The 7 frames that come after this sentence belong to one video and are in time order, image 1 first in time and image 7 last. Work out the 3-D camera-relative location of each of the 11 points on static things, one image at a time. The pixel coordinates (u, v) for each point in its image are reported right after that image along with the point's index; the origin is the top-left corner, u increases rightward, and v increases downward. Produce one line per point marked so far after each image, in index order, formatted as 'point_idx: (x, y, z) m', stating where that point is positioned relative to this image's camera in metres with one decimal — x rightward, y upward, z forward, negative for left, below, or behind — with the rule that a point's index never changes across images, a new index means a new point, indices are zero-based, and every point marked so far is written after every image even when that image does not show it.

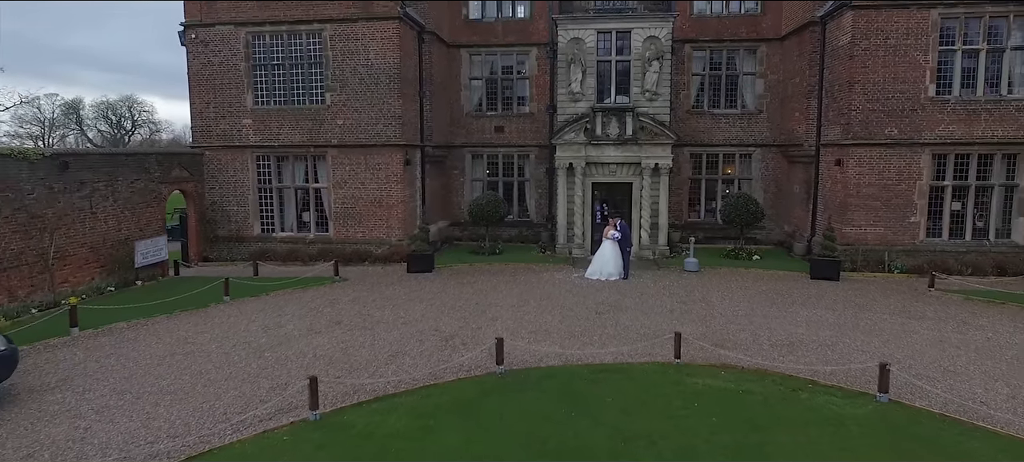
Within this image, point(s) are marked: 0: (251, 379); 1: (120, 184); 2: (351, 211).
0: (-2.2, -1.3, +8.6) m
1: (-5.7, +0.7, +14.5) m
2: (-2.8, +0.4, +17.5) m
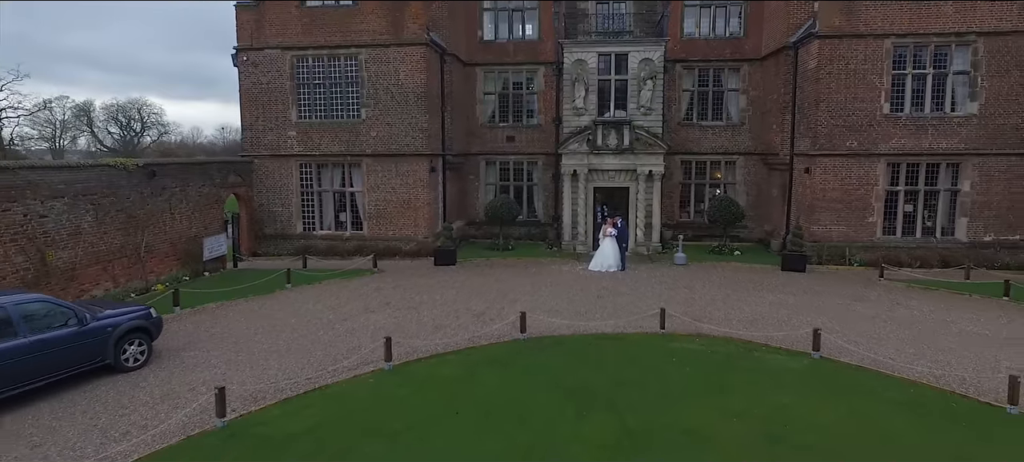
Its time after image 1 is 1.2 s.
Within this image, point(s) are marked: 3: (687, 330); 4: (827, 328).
0: (-2.0, -1.2, +11.0) m
1: (-5.5, +0.8, +17.0) m
2: (-2.6, +0.4, +20.0) m
3: (+2.1, -1.2, +11.7) m
4: (+3.7, -1.1, +11.6) m
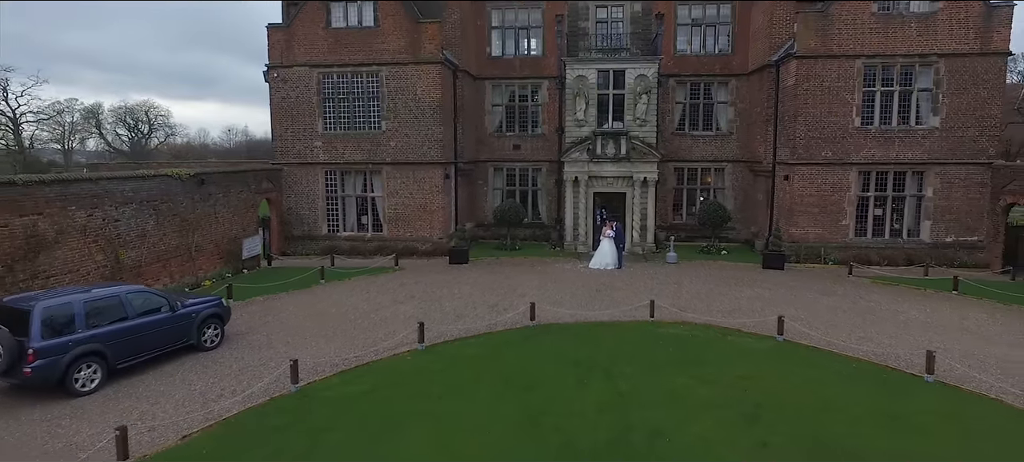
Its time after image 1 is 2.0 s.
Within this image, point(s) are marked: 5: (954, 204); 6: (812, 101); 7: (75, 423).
0: (-1.8, -1.3, +13.0) m
1: (-5.3, +0.7, +18.9) m
2: (-2.4, +0.3, +21.9) m
3: (+2.2, -1.2, +13.6) m
4: (+3.9, -1.2, +13.6) m
5: (+8.7, +0.5, +19.5) m
6: (+6.0, +2.6, +19.8) m
7: (-3.7, -1.6, +8.4) m
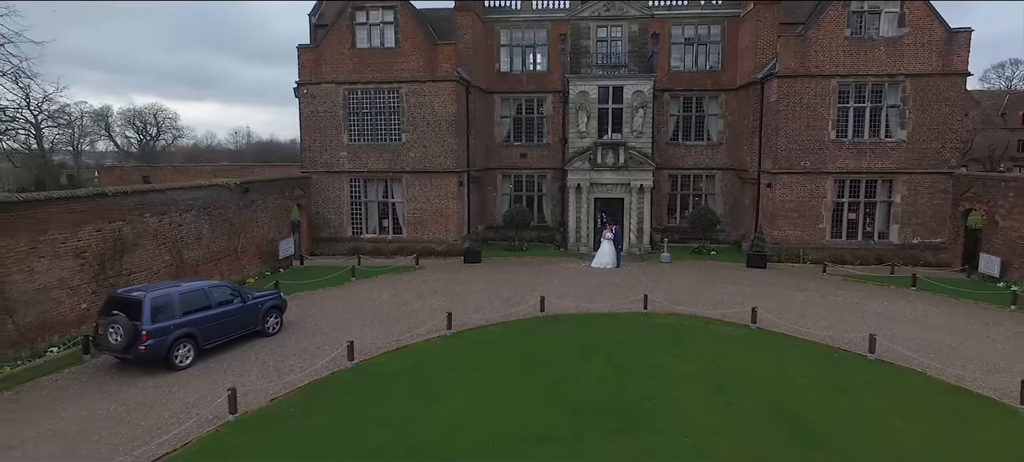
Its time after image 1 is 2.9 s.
0: (-1.6, -1.3, +15.1) m
1: (-5.1, +0.7, +21.0) m
2: (-2.2, +0.3, +24.0) m
3: (+2.4, -1.3, +15.7) m
4: (+4.1, -1.2, +15.7) m
5: (+8.9, +0.5, +21.6) m
6: (+6.2, +2.5, +21.9) m
7: (-3.5, -1.7, +10.5) m
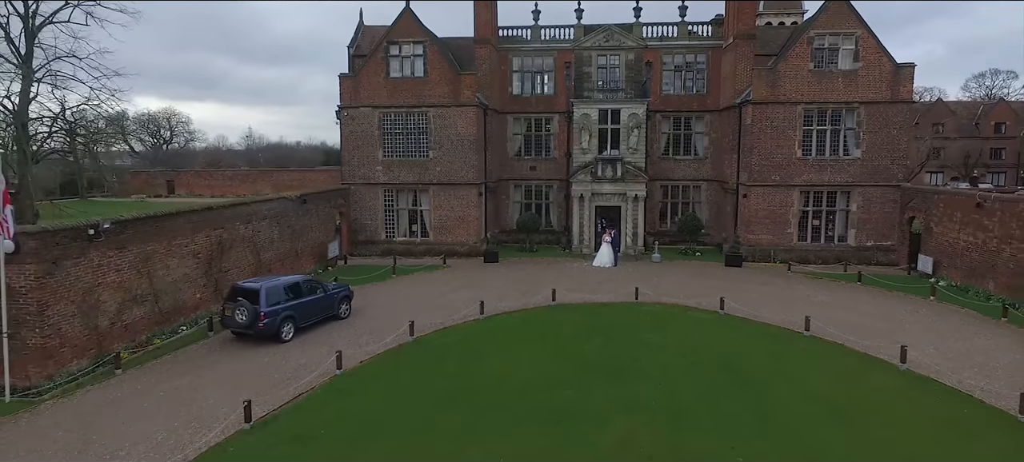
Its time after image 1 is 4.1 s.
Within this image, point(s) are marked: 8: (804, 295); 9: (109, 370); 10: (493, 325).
0: (-1.3, -1.4, +18.8) m
1: (-4.8, +0.6, +24.8) m
2: (-1.9, +0.2, +27.8) m
3: (+2.8, -1.4, +19.5) m
4: (+4.4, -1.3, +19.4) m
5: (+9.2, +0.4, +25.4) m
6: (+6.5, +2.4, +25.6) m
7: (-3.1, -1.8, +14.2) m
8: (+5.8, -1.3, +19.8) m
9: (-5.3, -1.9, +13.1) m
10: (-0.3, -1.6, +17.1) m
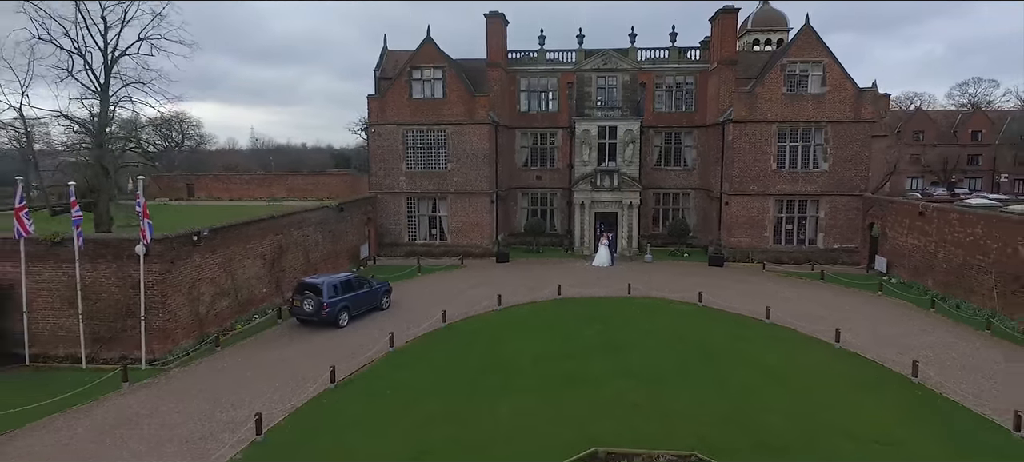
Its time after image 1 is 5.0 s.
0: (-1.0, -1.6, +22.3) m
1: (-4.5, +0.5, +28.2) m
2: (-1.6, +0.1, +31.2) m
3: (+3.0, -1.5, +22.9) m
4: (+4.7, -1.4, +22.9) m
5: (+9.5, +0.3, +28.9) m
6: (+6.8, +2.3, +29.1) m
7: (-2.9, -1.9, +17.7) m
8: (+6.1, -1.4, +23.3) m
9: (-5.1, -2.0, +16.6) m
10: (-0.1, -1.7, +20.6) m
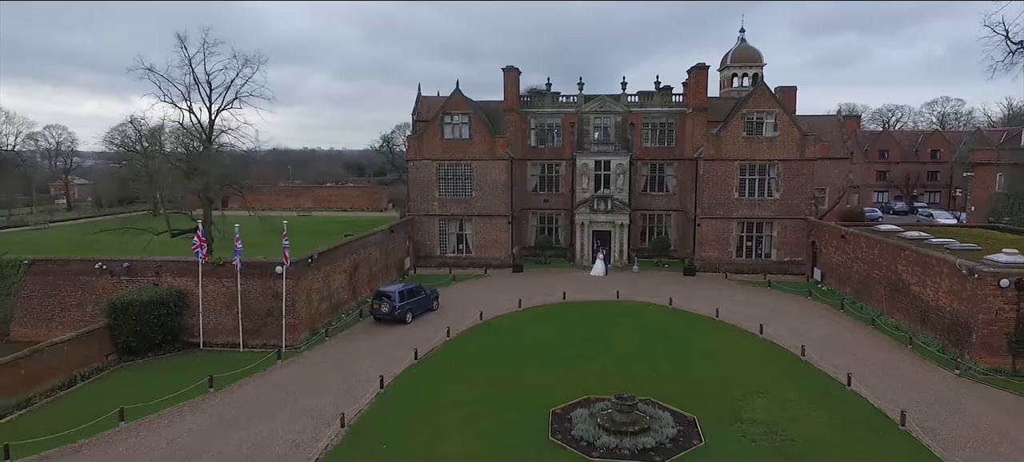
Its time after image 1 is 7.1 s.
0: (-0.5, -2.1, +29.3) m
1: (-4.0, -0.1, +35.3) m
2: (-1.1, -0.5, +38.3) m
3: (+3.5, -2.1, +30.0) m
4: (+5.2, -2.0, +29.9) m
5: (+10.0, -0.3, +35.9) m
6: (+7.3, +1.7, +36.1) m
7: (-2.4, -2.5, +24.7) m
8: (+6.6, -2.0, +30.3) m
9: (-4.6, -2.6, +23.6) m
10: (+0.4, -2.3, +27.6) m
